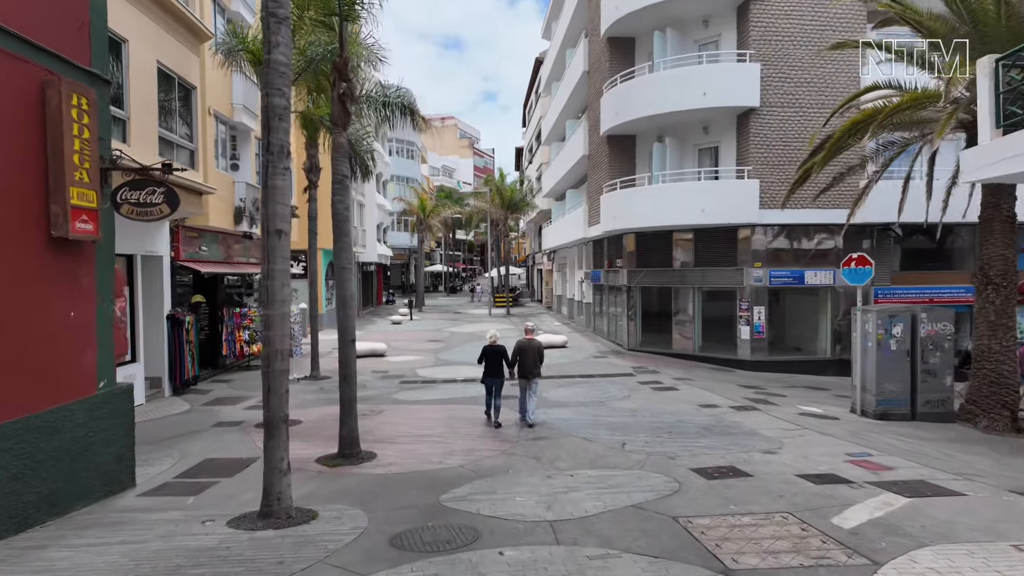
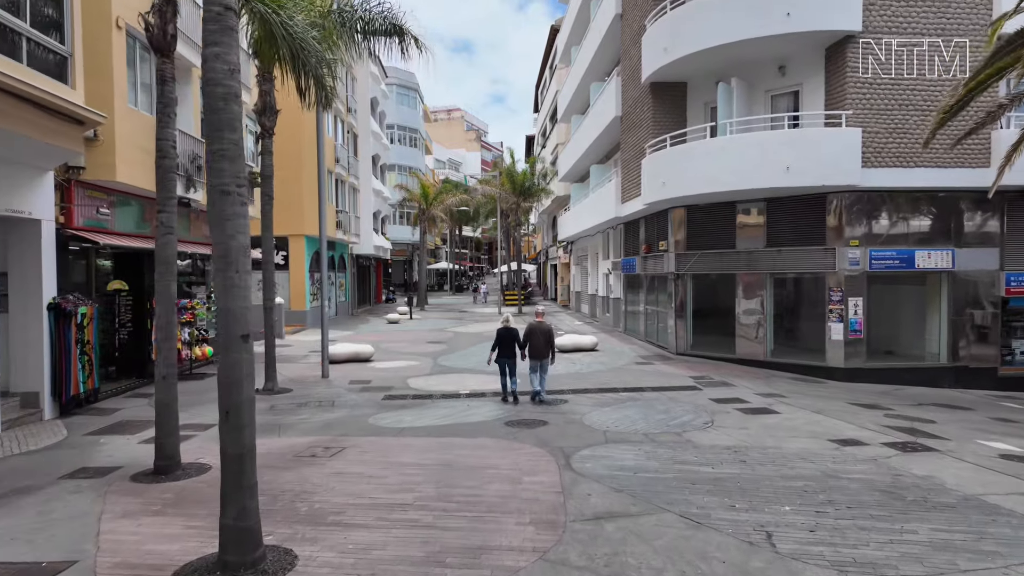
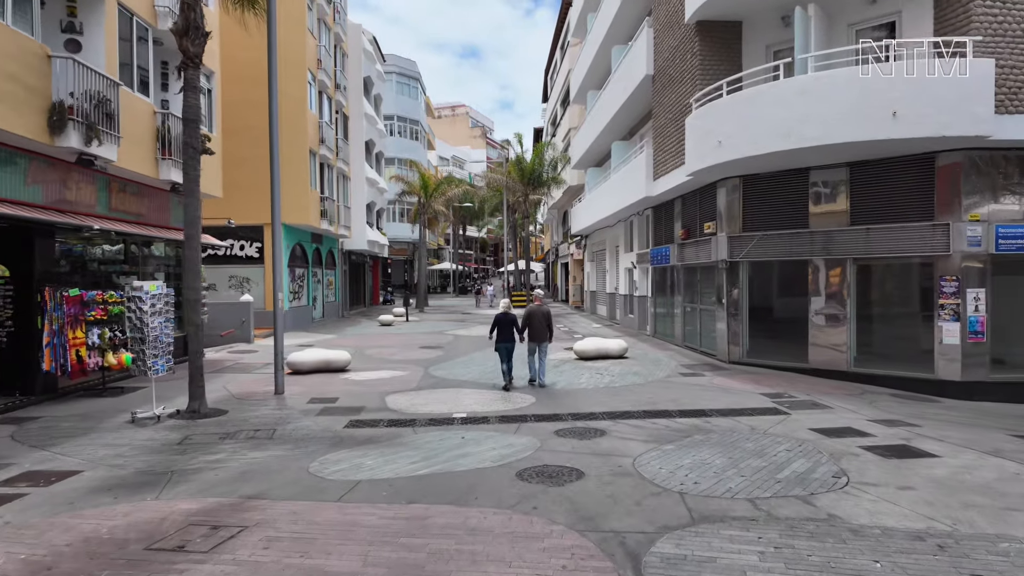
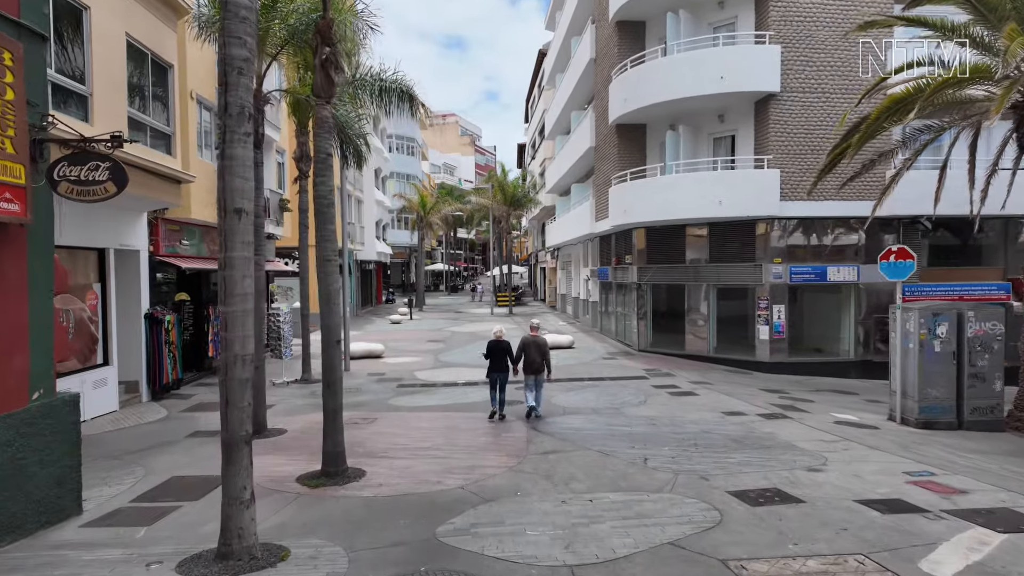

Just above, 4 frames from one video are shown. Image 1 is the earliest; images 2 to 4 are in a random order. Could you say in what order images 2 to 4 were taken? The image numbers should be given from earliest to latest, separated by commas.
4, 2, 3
